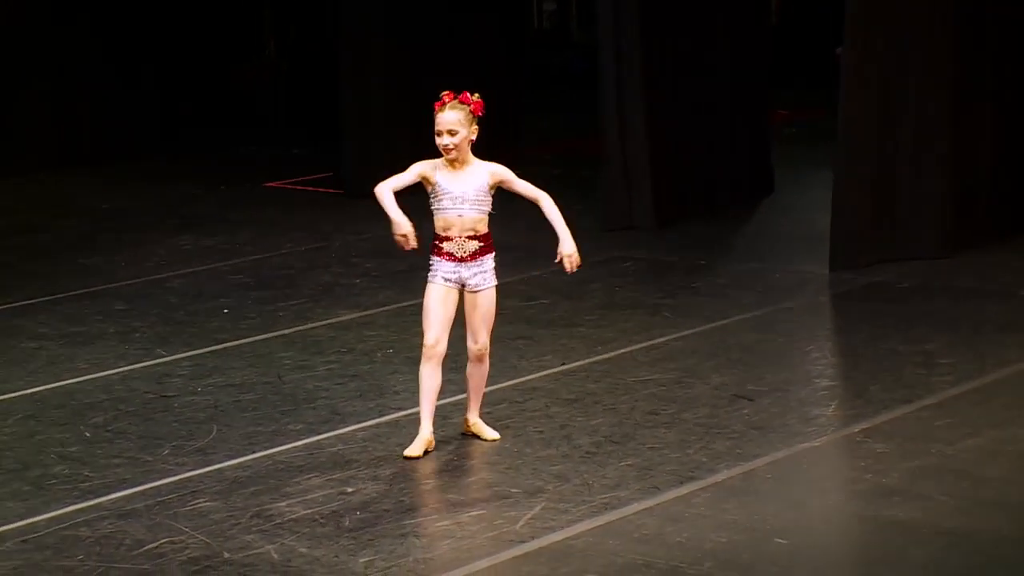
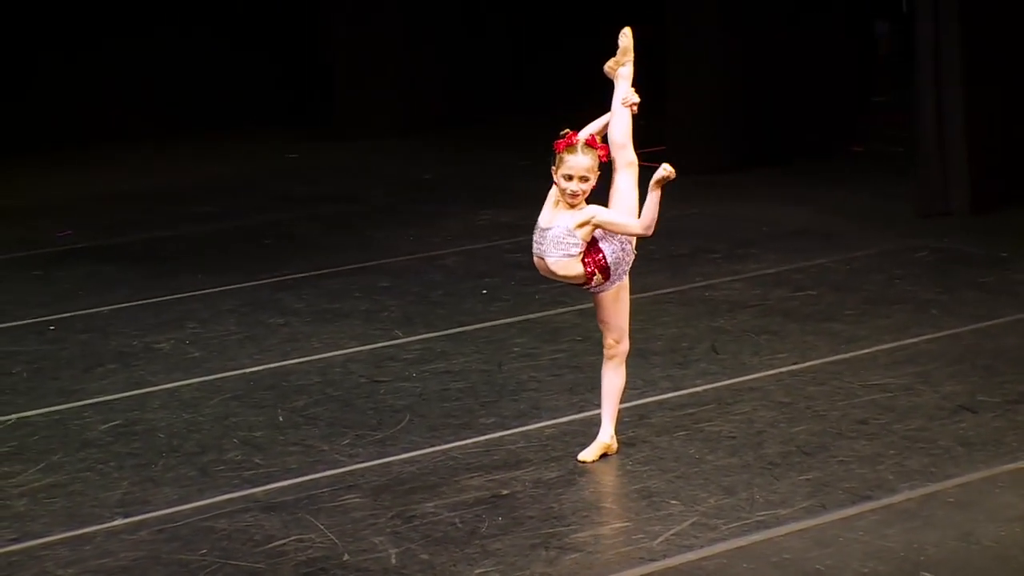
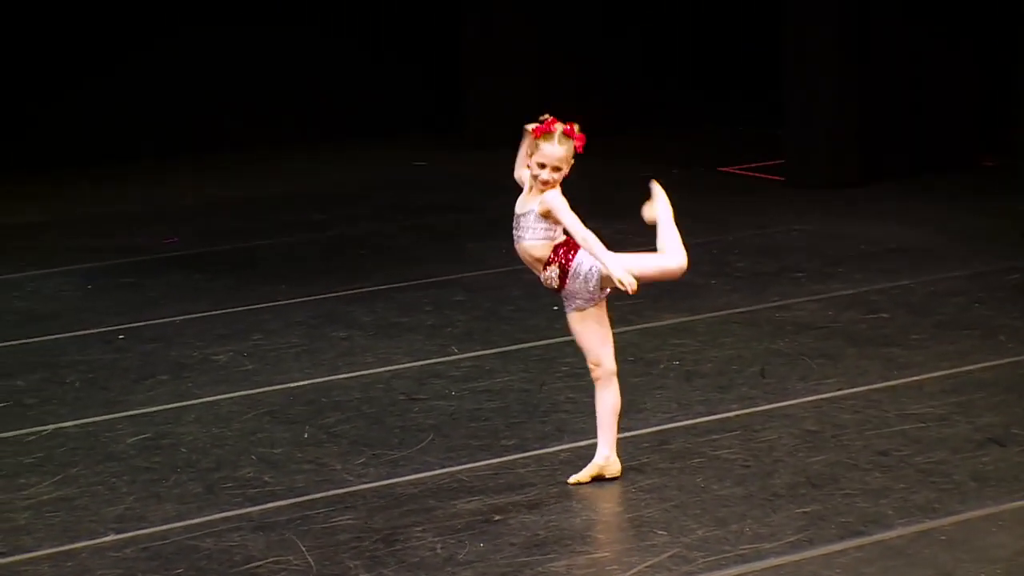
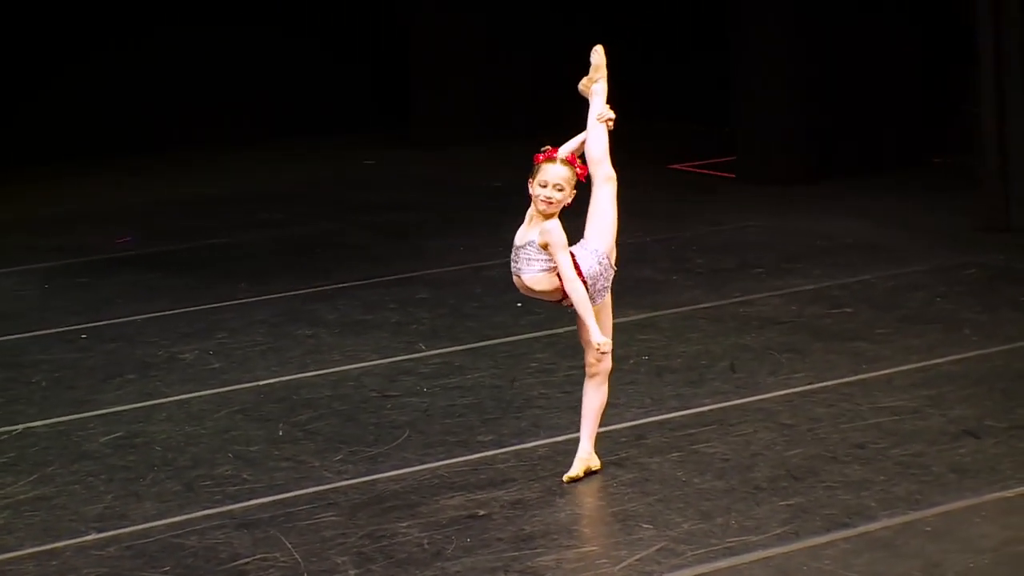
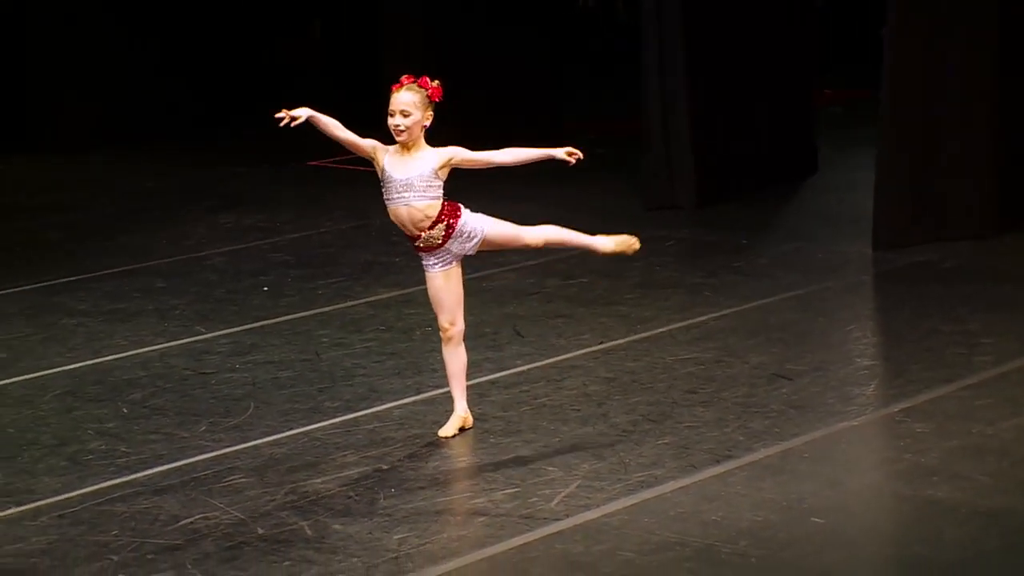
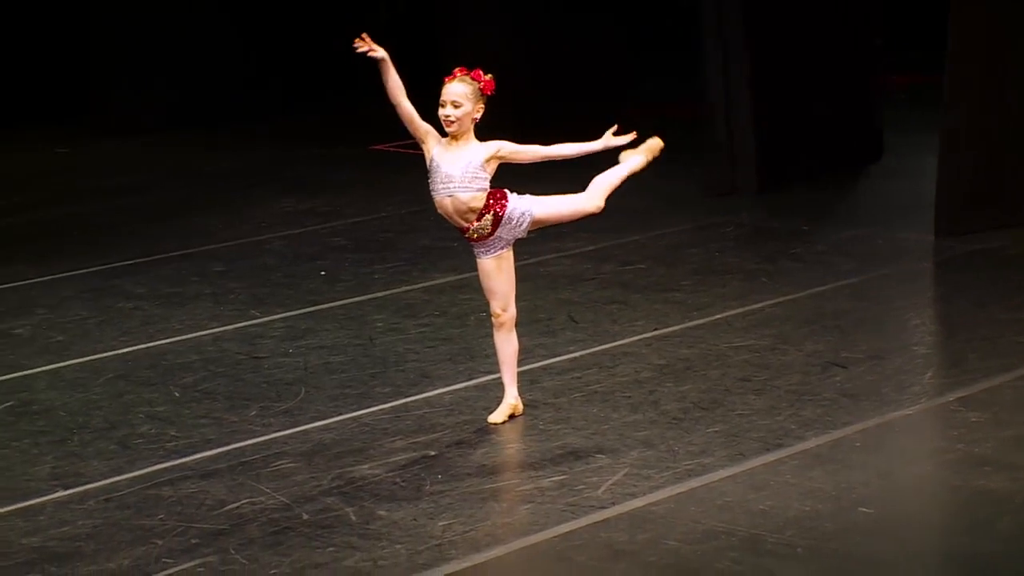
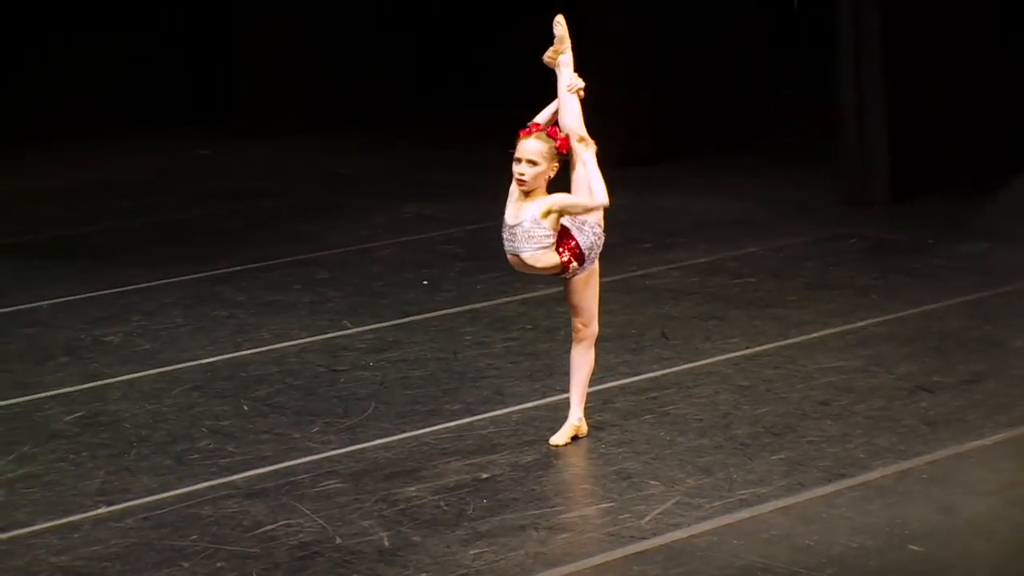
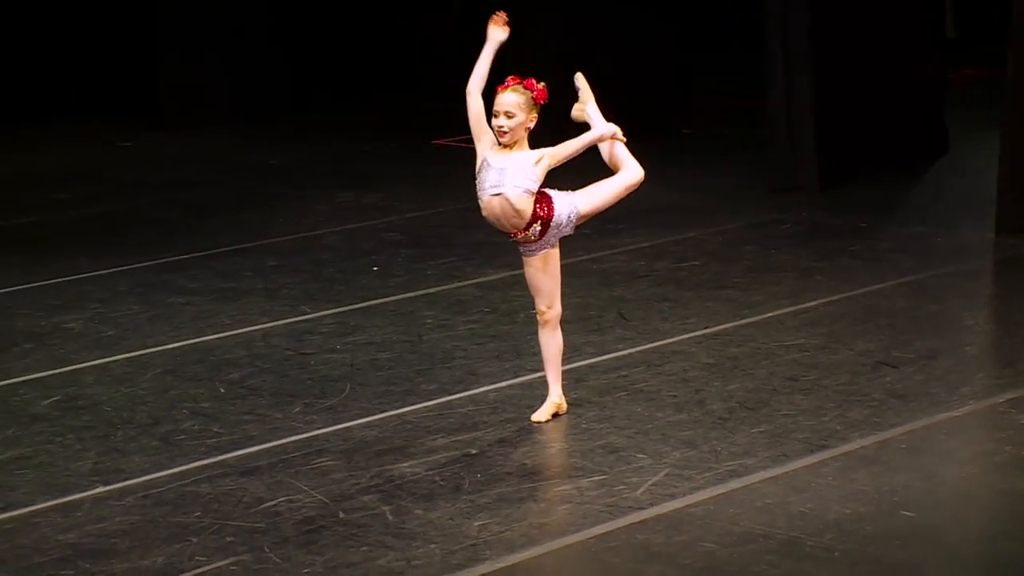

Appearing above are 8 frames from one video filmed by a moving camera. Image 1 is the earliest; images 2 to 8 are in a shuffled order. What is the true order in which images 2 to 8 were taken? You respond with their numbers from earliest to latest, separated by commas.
5, 6, 8, 7, 2, 4, 3
